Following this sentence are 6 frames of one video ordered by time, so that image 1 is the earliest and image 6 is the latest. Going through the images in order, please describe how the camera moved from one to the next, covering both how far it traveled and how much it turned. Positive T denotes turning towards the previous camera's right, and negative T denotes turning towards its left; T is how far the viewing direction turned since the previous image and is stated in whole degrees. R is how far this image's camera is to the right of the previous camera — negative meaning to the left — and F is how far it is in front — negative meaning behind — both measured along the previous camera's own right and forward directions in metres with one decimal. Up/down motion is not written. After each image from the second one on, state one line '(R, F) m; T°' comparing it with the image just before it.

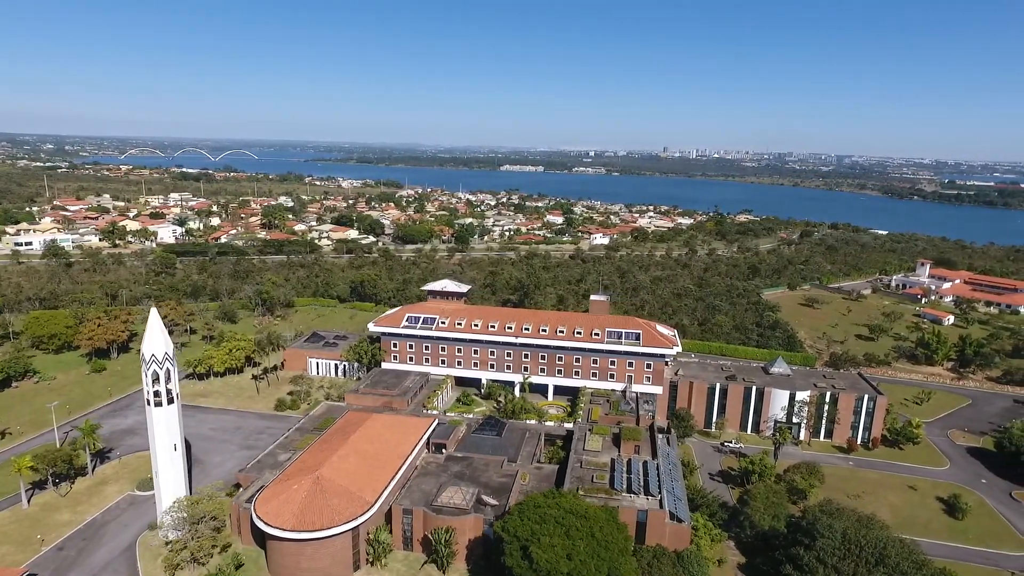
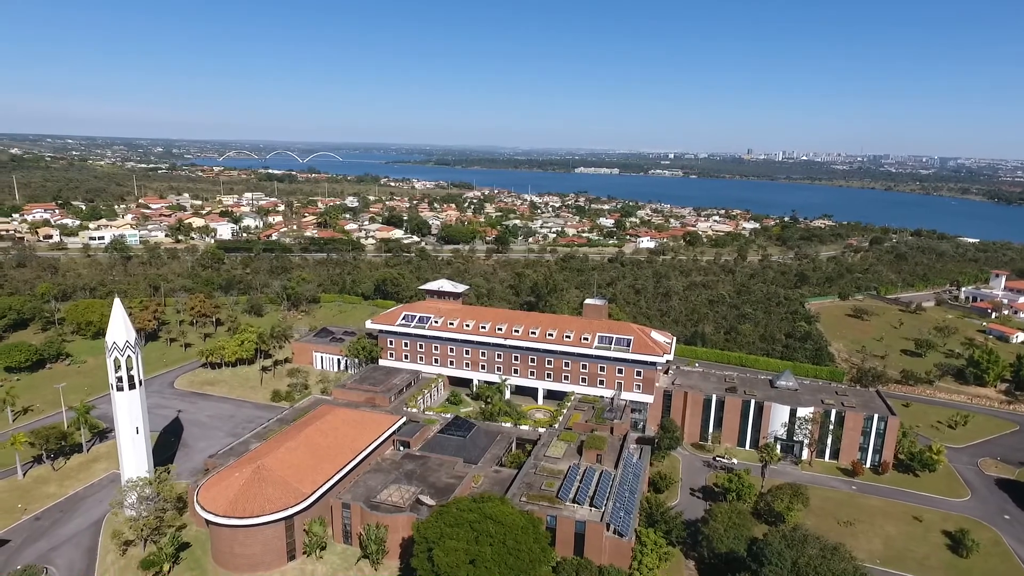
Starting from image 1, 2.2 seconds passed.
(+6.6, +0.8) m; -7°
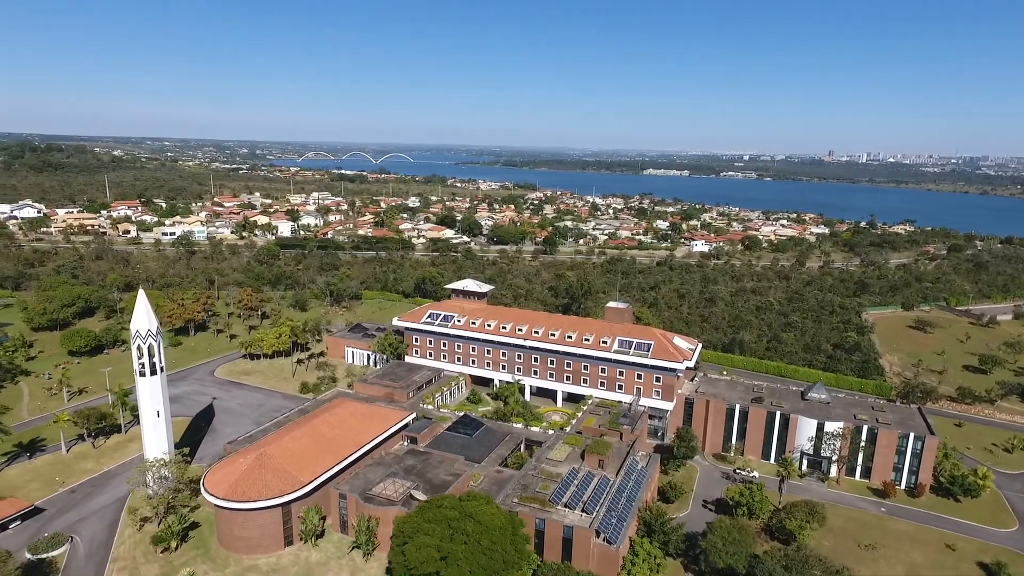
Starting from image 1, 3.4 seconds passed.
(+3.5, +0.2) m; -6°
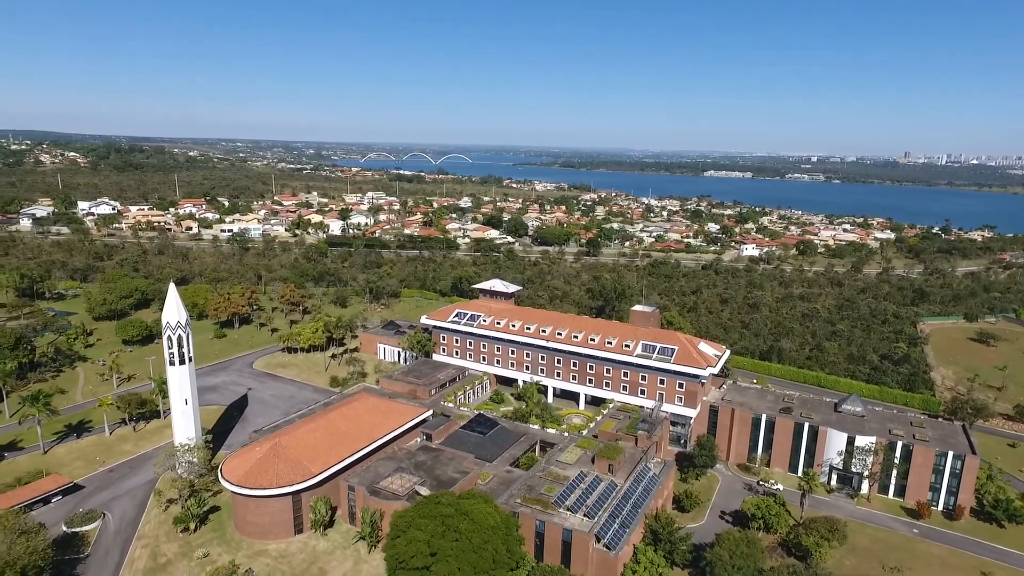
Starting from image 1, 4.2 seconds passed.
(+2.5, 0.0) m; -5°
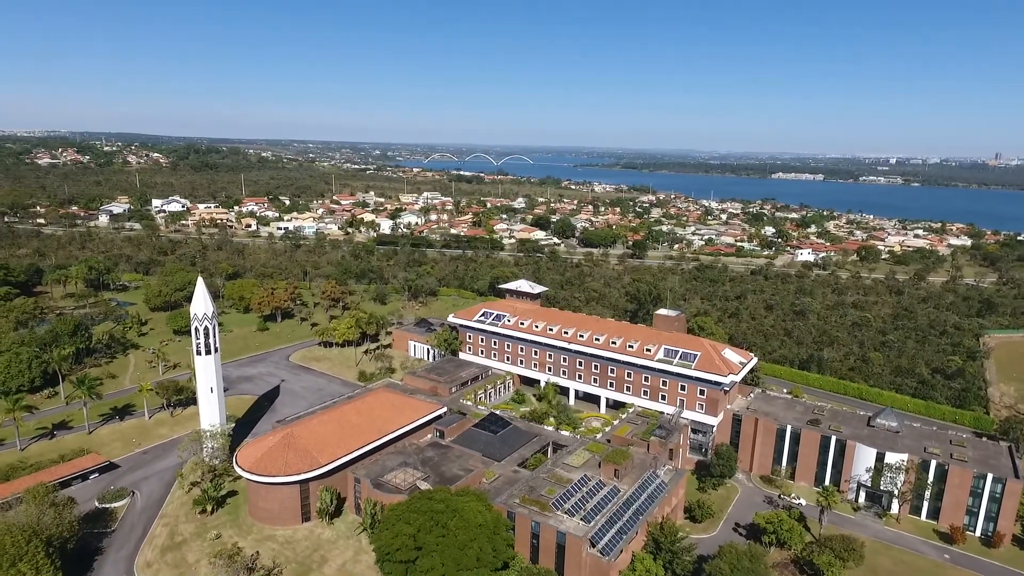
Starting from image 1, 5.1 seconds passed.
(+2.9, +0.1) m; -5°
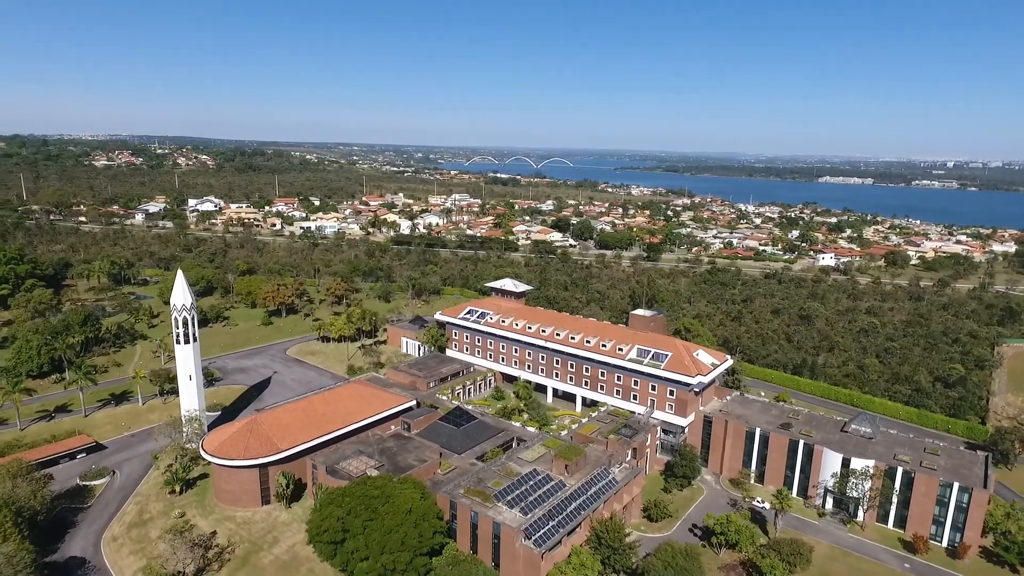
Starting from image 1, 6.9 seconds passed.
(+4.8, -0.5) m; -4°
